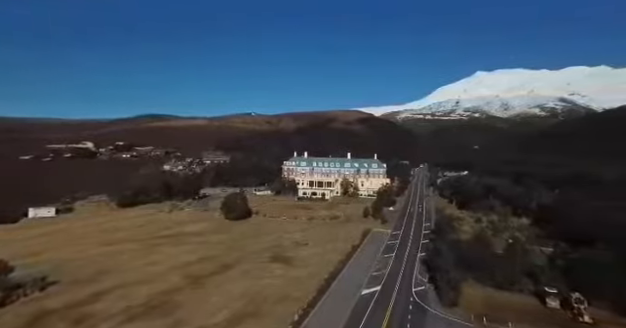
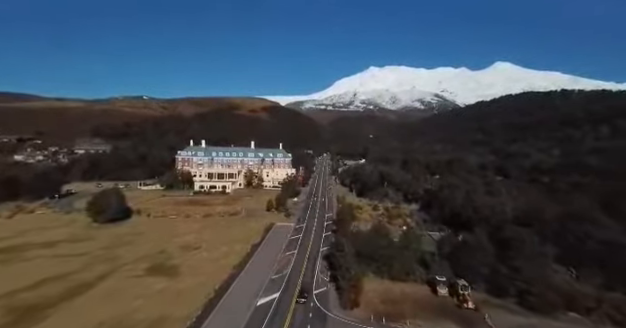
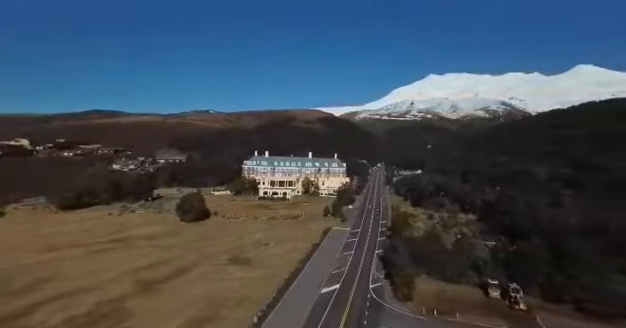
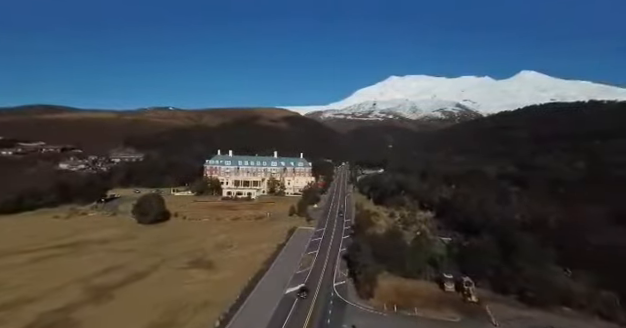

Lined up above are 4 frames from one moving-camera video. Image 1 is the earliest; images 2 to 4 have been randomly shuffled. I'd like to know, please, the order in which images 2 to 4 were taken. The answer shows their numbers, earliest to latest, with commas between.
3, 4, 2
